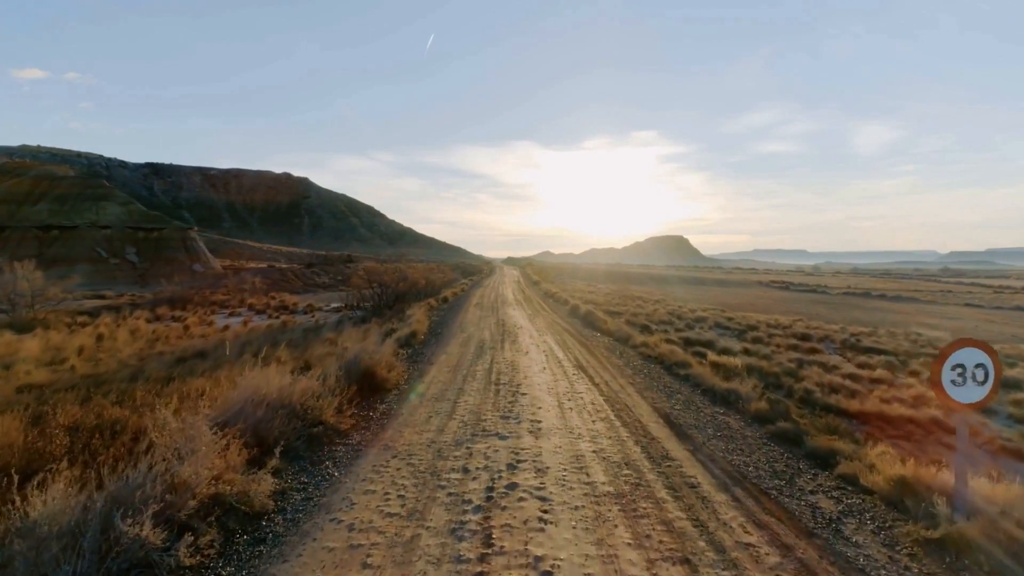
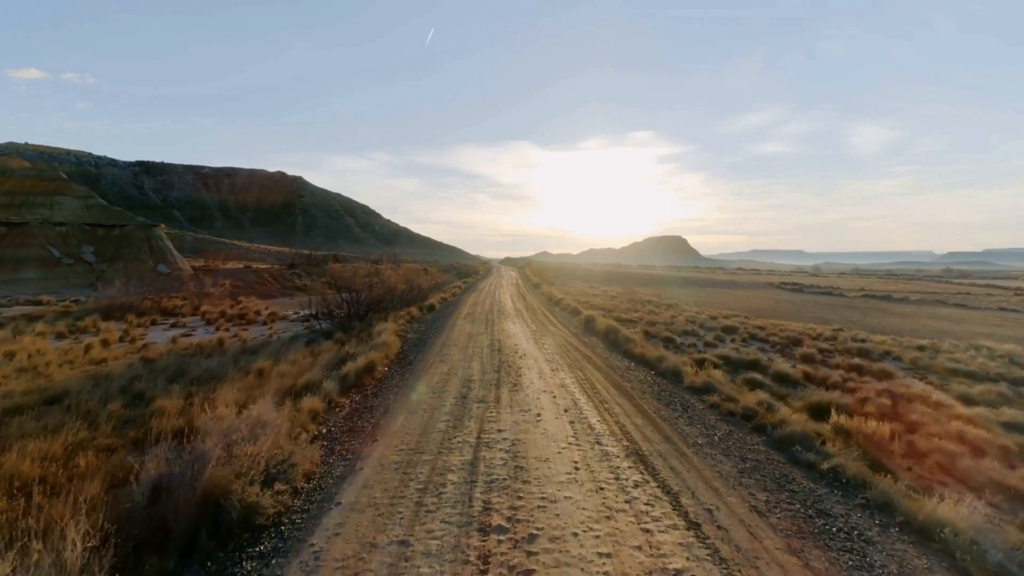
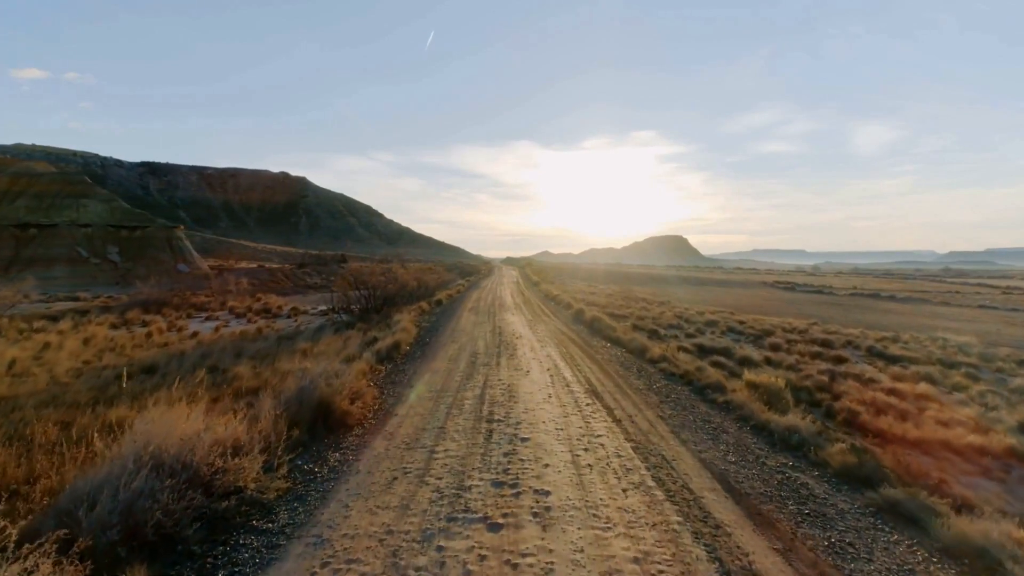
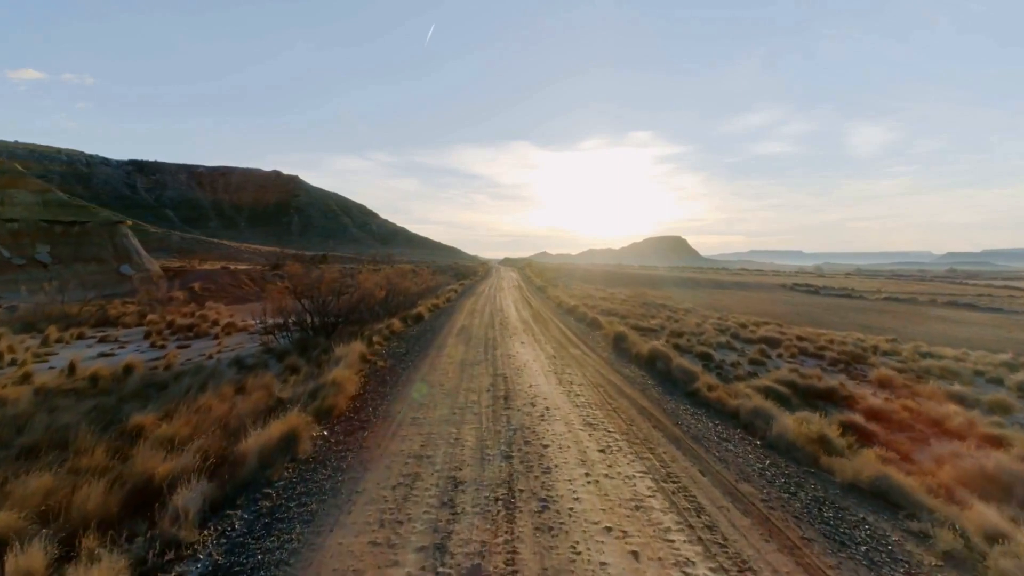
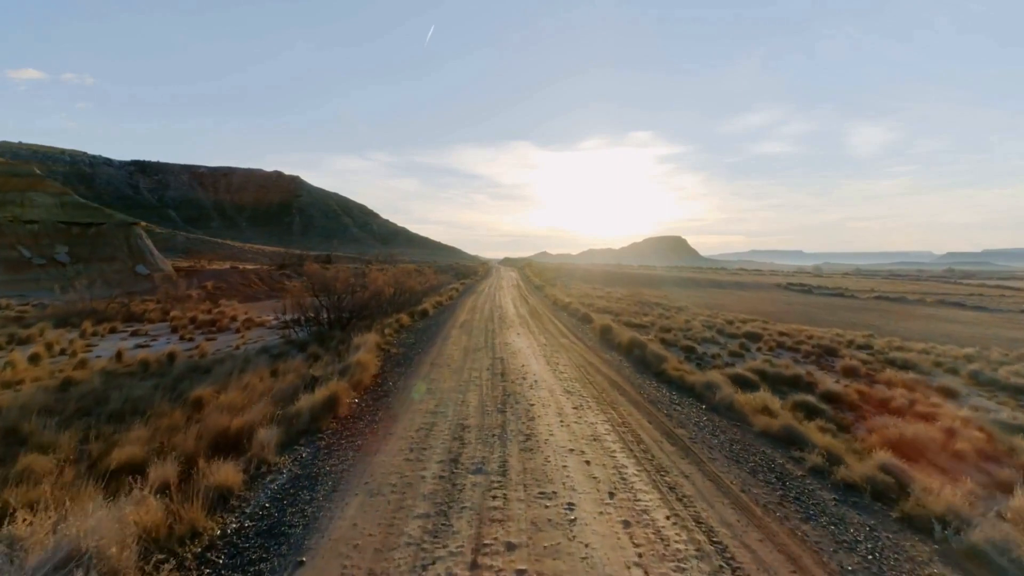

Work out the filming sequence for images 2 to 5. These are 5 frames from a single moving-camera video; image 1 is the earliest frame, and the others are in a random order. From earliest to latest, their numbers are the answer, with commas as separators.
3, 2, 5, 4
